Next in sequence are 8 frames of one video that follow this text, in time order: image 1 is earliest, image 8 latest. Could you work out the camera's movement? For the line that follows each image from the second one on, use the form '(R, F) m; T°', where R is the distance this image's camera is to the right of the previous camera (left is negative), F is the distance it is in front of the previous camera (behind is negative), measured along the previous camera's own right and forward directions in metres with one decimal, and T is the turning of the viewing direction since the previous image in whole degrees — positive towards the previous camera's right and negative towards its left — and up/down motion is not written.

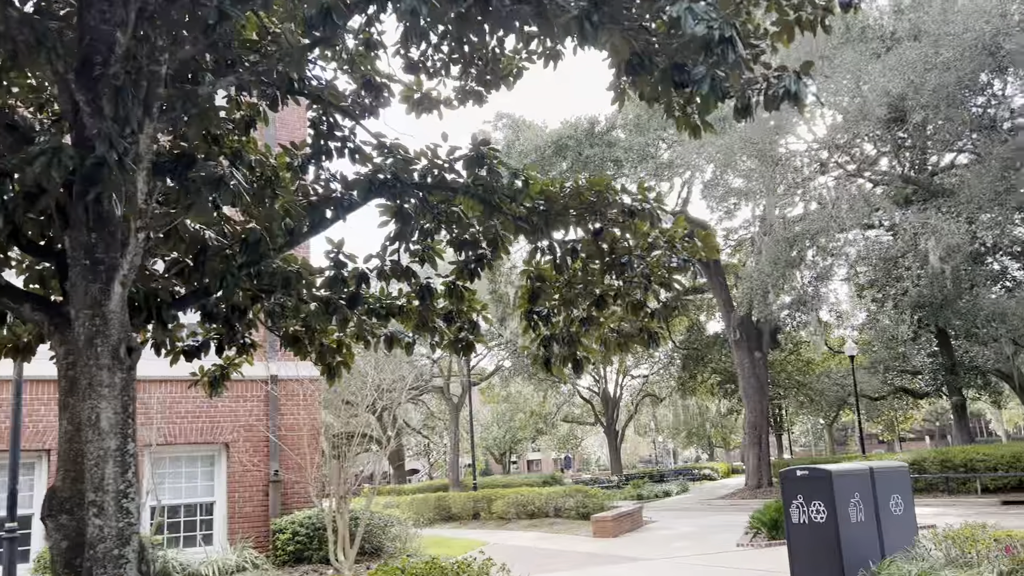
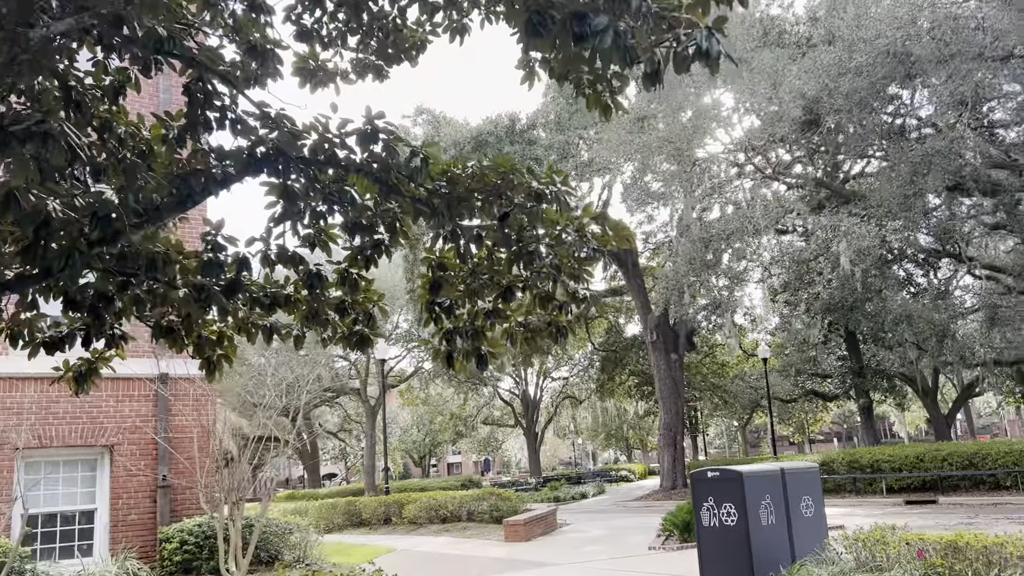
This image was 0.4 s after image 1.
(+0.2, +0.4) m; +5°
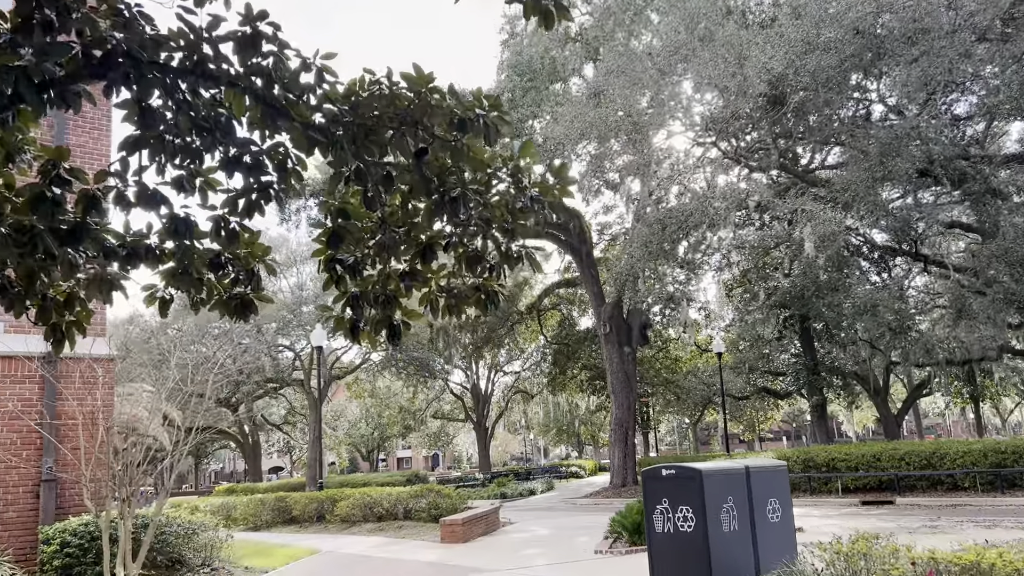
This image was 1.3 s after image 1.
(+0.2, +1.0) m; +3°
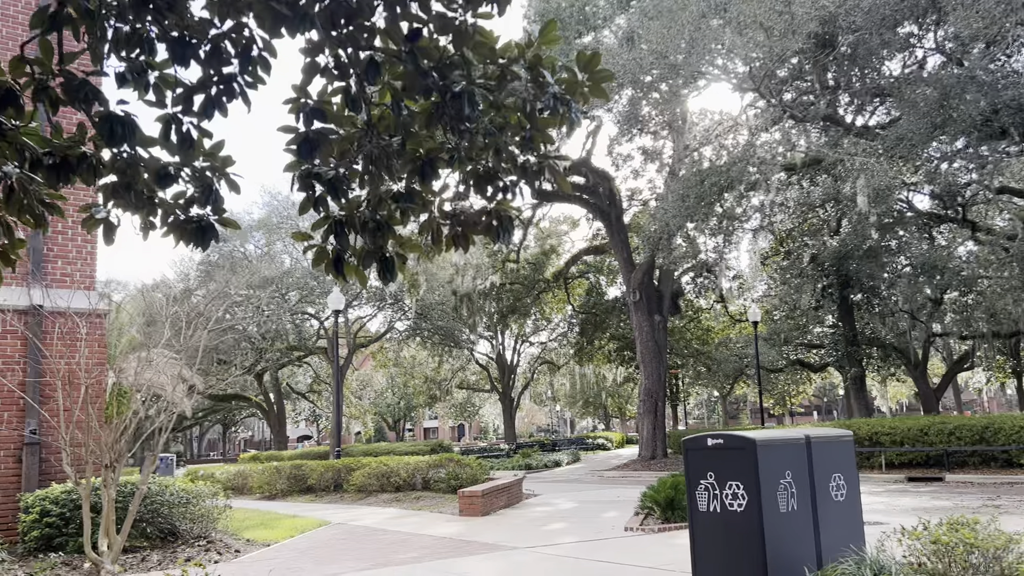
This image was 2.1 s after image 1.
(0.0, +0.9) m; -2°
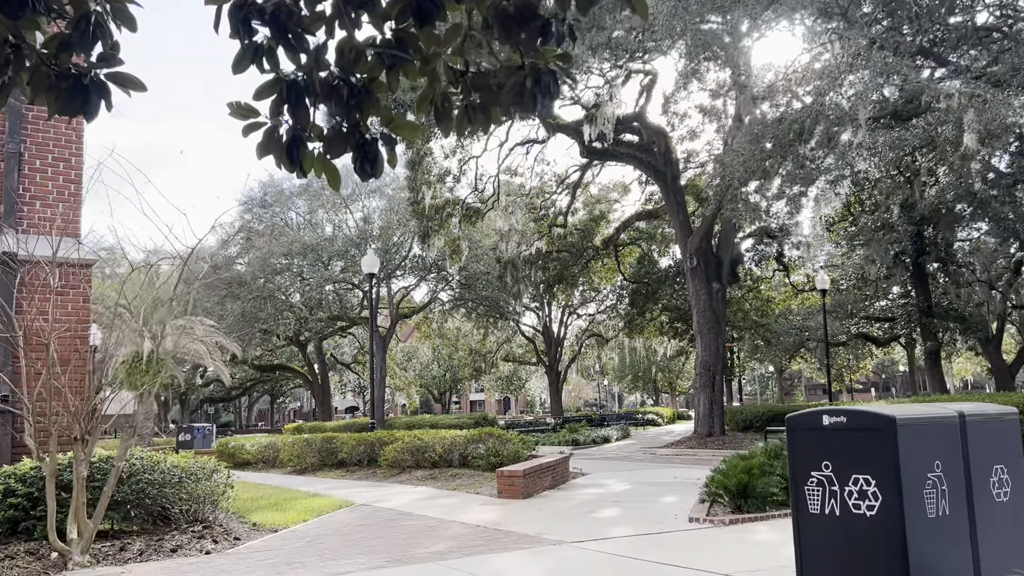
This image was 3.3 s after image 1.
(0.0, +1.3) m; -3°
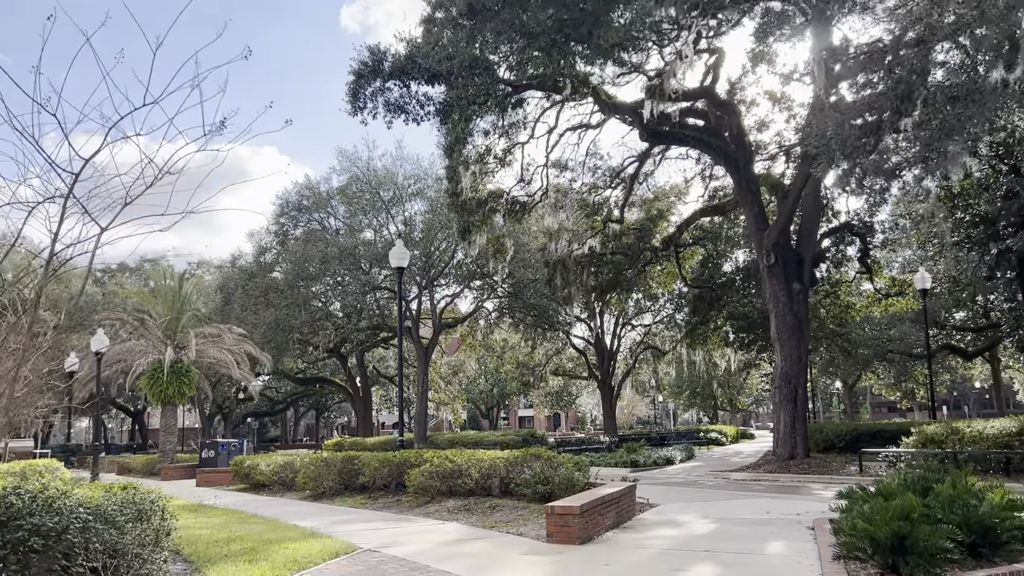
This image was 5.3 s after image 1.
(0.0, +2.3) m; -3°
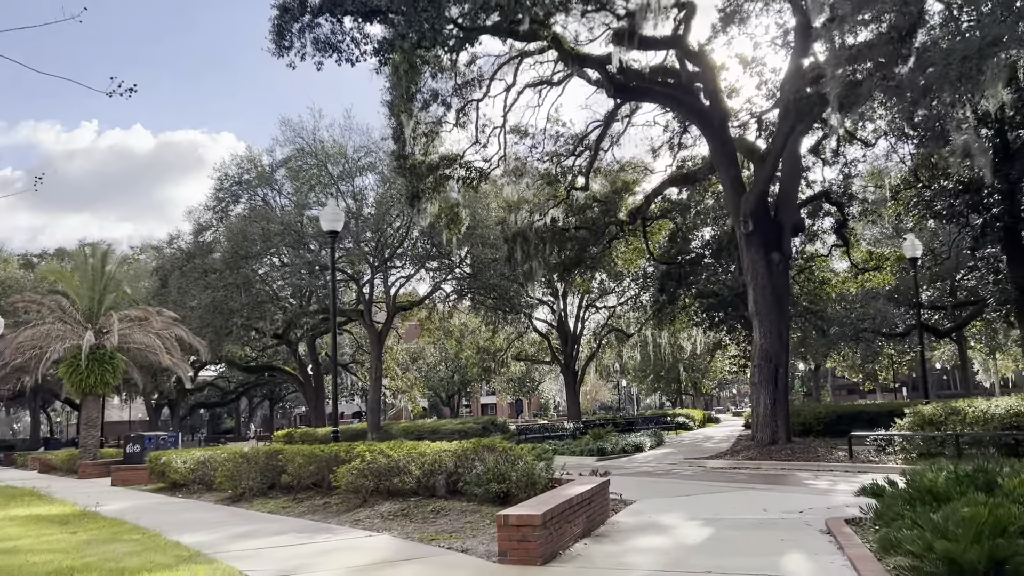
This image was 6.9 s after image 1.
(+0.2, +1.8) m; +3°
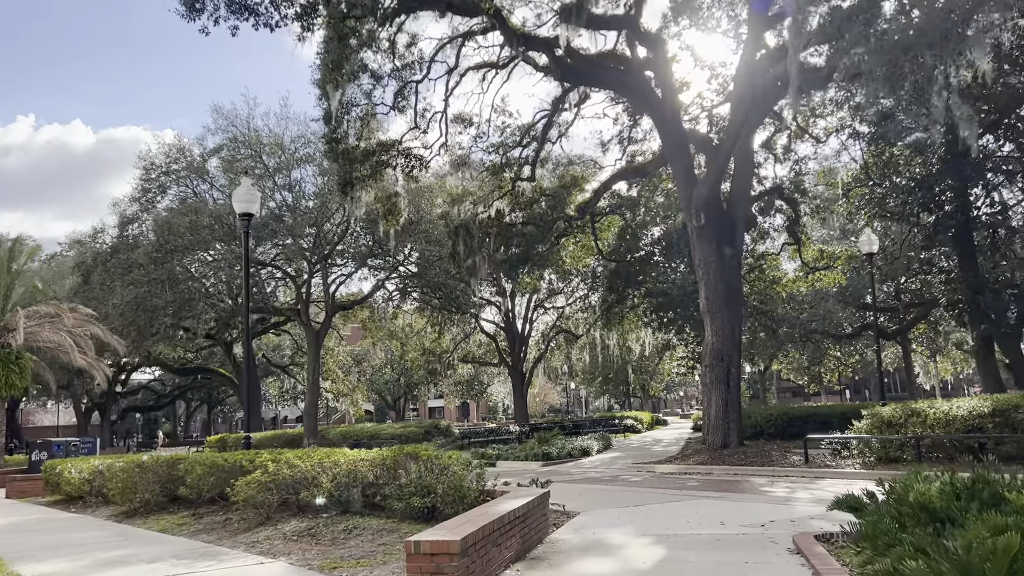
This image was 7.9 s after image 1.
(+0.2, +1.0) m; +3°
